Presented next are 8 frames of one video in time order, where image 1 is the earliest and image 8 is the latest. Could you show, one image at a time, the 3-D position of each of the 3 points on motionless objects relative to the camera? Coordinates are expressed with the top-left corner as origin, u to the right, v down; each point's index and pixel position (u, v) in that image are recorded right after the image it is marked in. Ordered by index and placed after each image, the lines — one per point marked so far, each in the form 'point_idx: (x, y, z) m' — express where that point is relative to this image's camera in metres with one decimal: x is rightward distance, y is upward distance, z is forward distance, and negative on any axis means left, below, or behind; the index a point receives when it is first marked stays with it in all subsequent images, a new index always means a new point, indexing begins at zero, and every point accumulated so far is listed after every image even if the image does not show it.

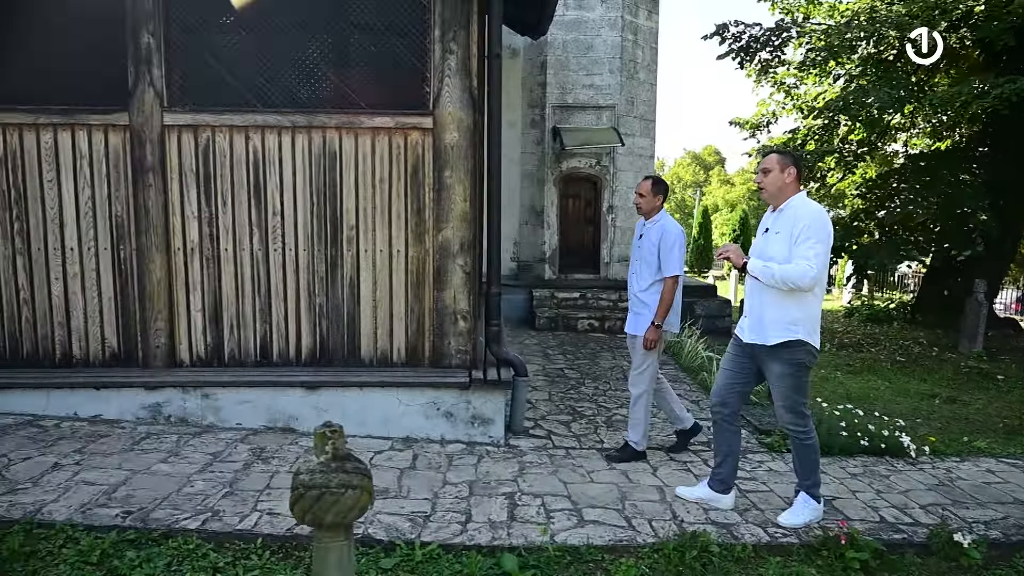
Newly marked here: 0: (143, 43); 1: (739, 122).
0: (-2.2, +1.5, +4.2) m
1: (+3.7, +2.7, +11.4) m
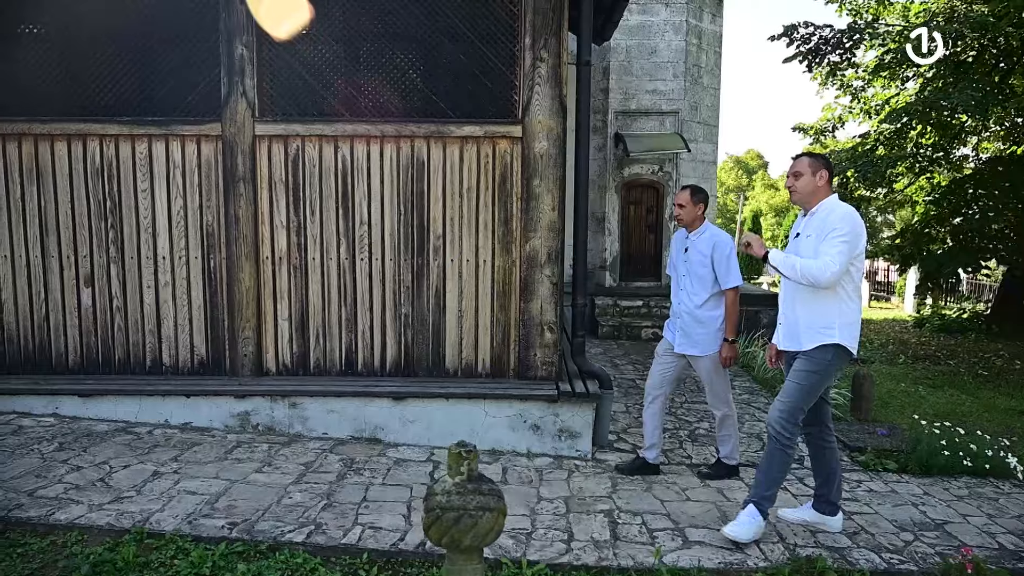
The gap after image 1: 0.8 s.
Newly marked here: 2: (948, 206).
0: (-1.7, +1.4, +4.2) m
1: (+4.6, +2.6, +11.1) m
2: (+5.9, +1.1, +9.4) m
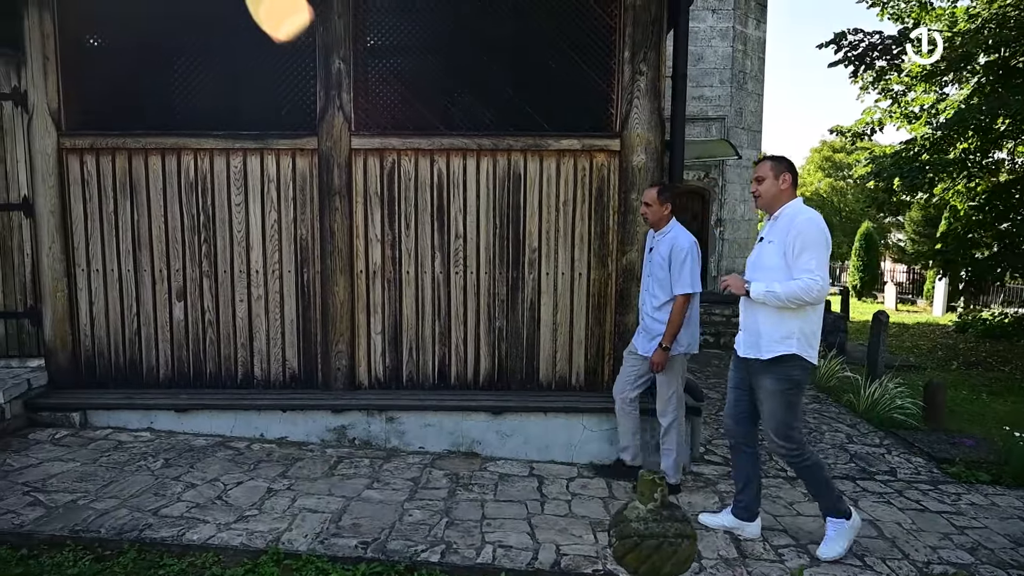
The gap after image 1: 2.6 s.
0: (-1.1, +1.3, +4.2) m
1: (+5.2, +2.5, +11.1) m
2: (+6.5, +1.0, +9.4) m
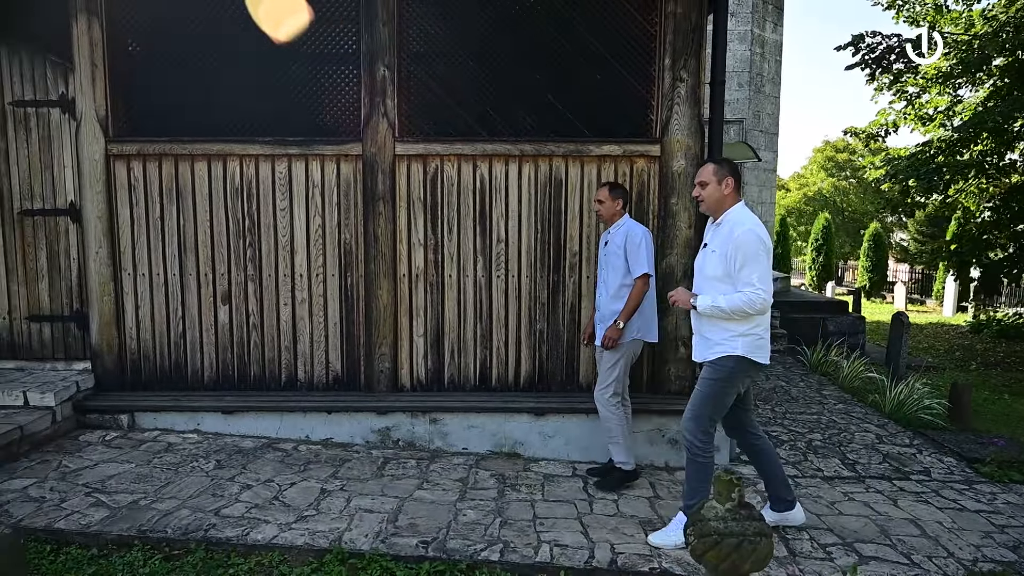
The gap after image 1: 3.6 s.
0: (-0.8, +1.3, +4.3) m
1: (+5.5, +2.5, +11.2) m
2: (+6.7, +1.0, +9.4) m
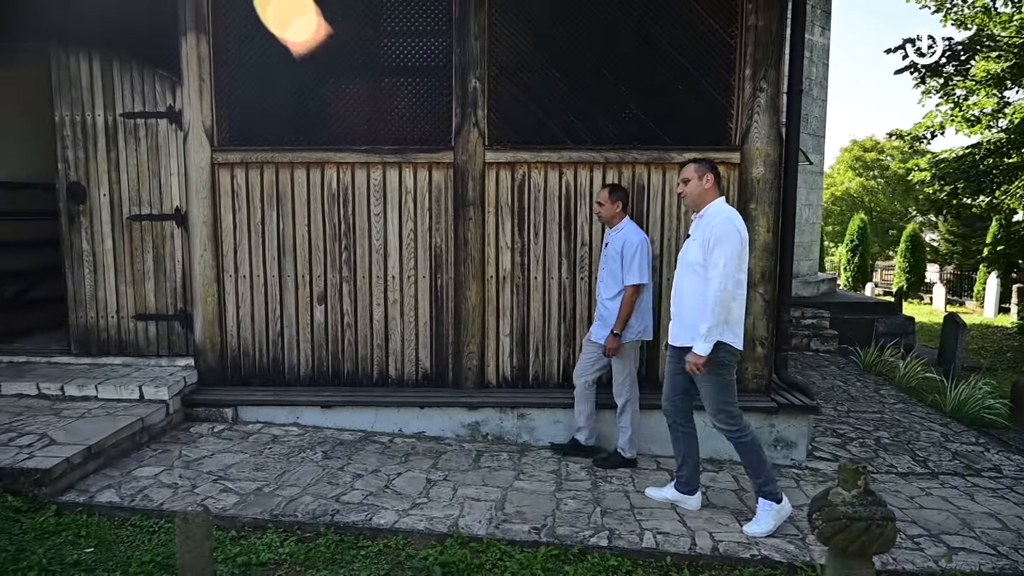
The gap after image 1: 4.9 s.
0: (-0.3, +1.3, +4.5) m
1: (+6.2, +2.5, +11.3) m
2: (+7.4, +1.0, +9.5) m
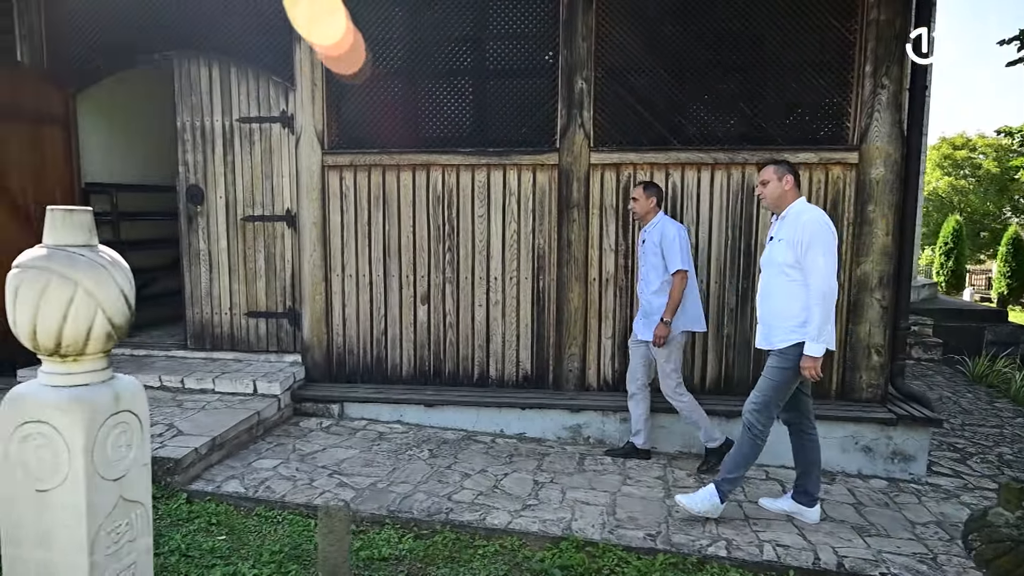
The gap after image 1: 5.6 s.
0: (+0.4, +1.3, +4.5) m
1: (+7.5, +2.4, +10.6) m
2: (+8.5, +0.9, +8.7) m
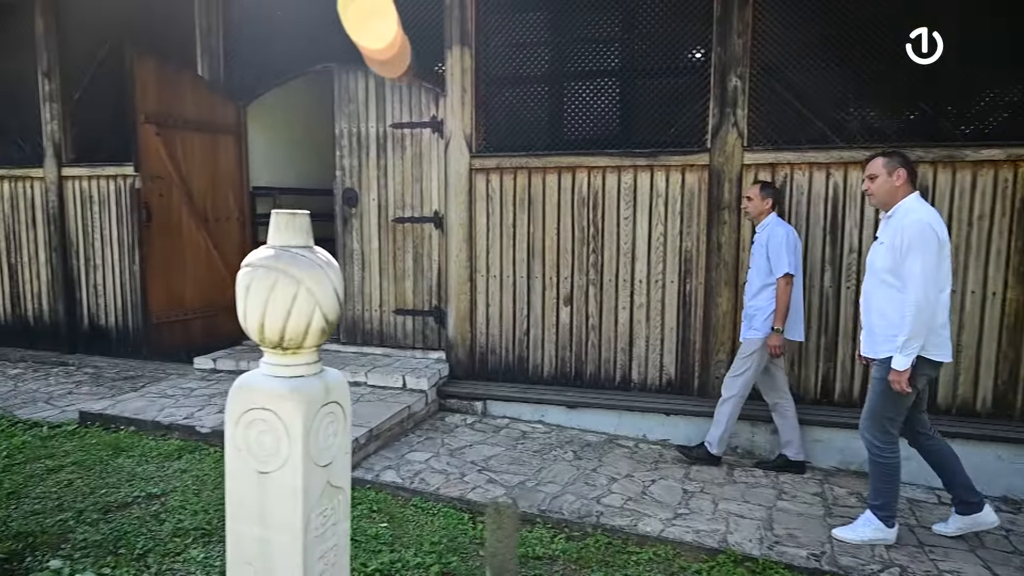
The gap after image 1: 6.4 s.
0: (+1.4, +1.3, +4.4) m
1: (+9.3, +2.2, +9.3) m
2: (+10.0, +0.7, +7.2) m
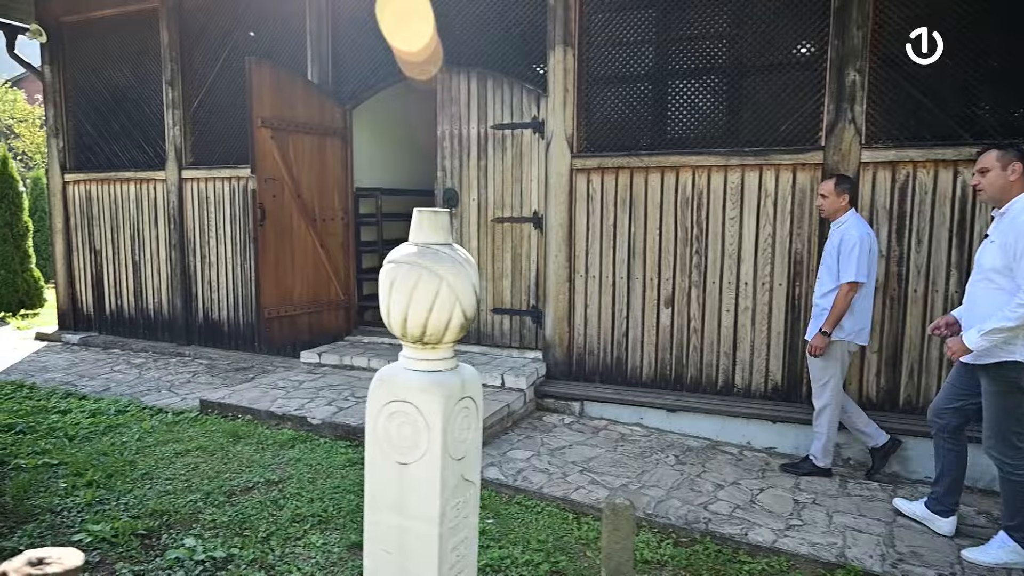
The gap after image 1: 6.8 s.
0: (+2.0, +1.2, +4.2) m
1: (+10.5, +2.1, +8.2) m
2: (+10.9, +0.5, +6.1) m
